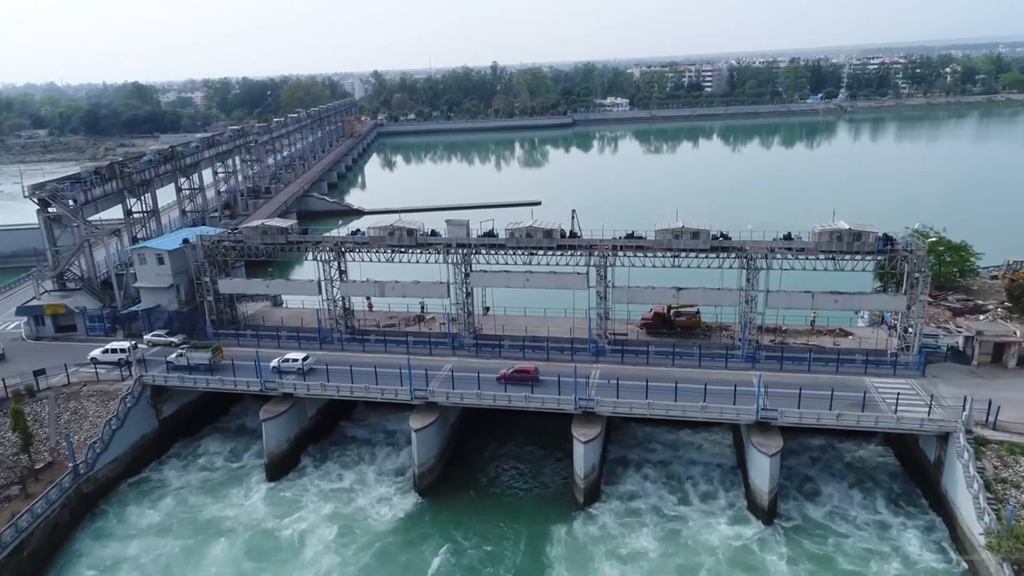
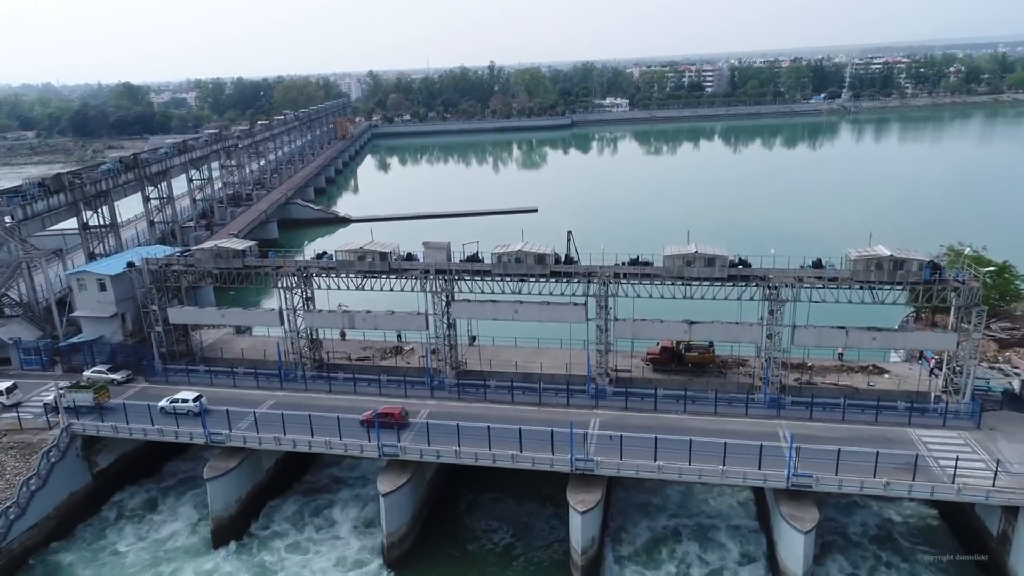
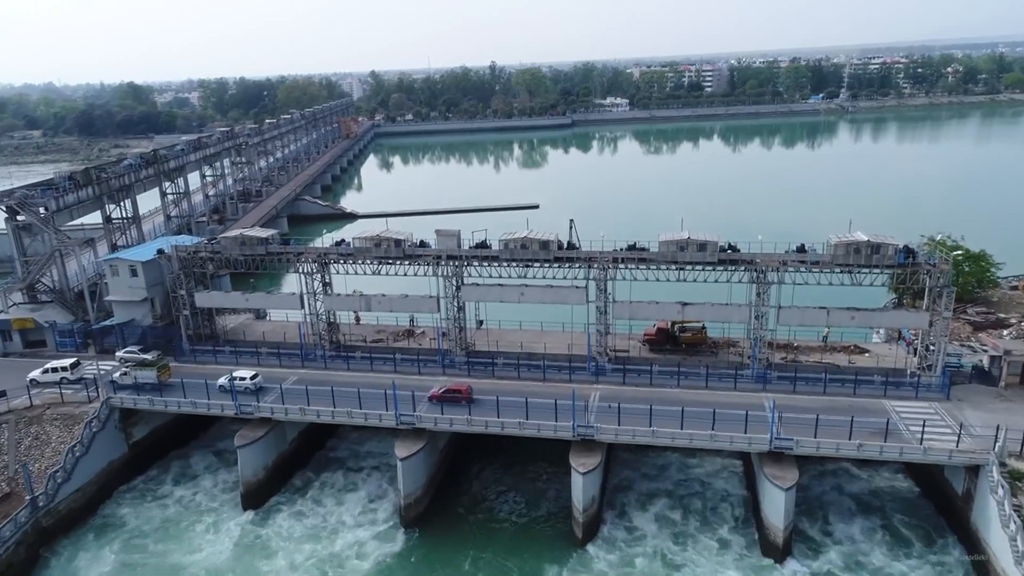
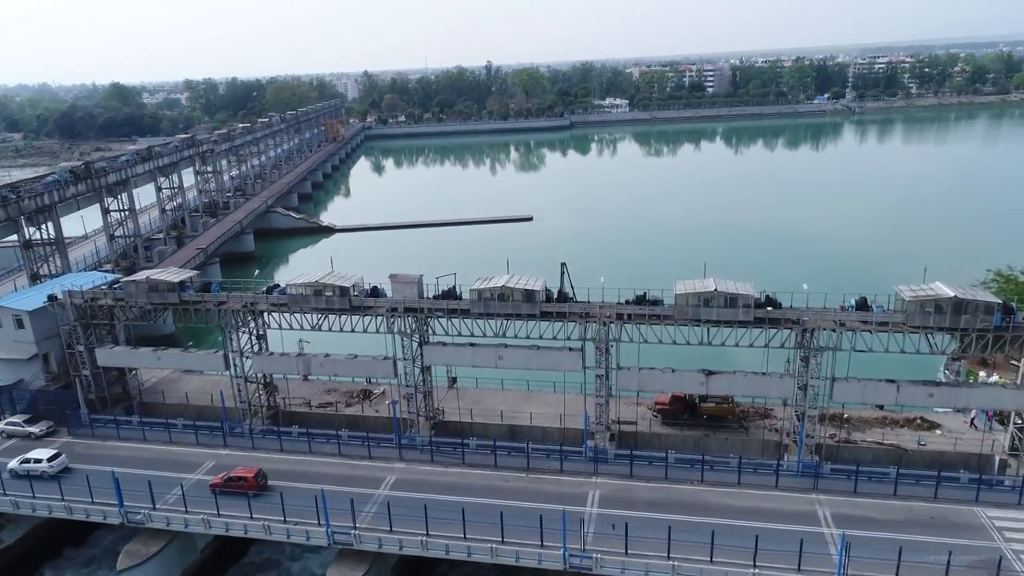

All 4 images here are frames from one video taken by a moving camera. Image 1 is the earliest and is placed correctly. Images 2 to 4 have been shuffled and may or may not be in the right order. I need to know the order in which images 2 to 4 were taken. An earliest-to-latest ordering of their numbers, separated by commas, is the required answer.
3, 2, 4
